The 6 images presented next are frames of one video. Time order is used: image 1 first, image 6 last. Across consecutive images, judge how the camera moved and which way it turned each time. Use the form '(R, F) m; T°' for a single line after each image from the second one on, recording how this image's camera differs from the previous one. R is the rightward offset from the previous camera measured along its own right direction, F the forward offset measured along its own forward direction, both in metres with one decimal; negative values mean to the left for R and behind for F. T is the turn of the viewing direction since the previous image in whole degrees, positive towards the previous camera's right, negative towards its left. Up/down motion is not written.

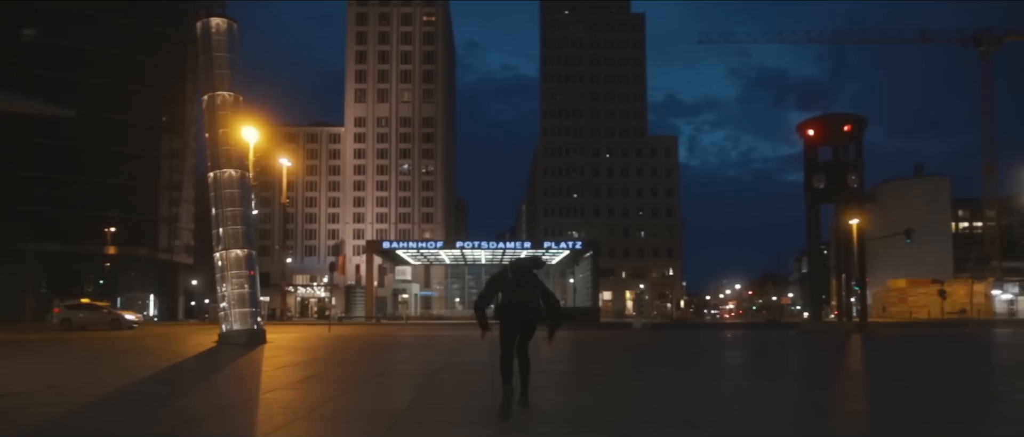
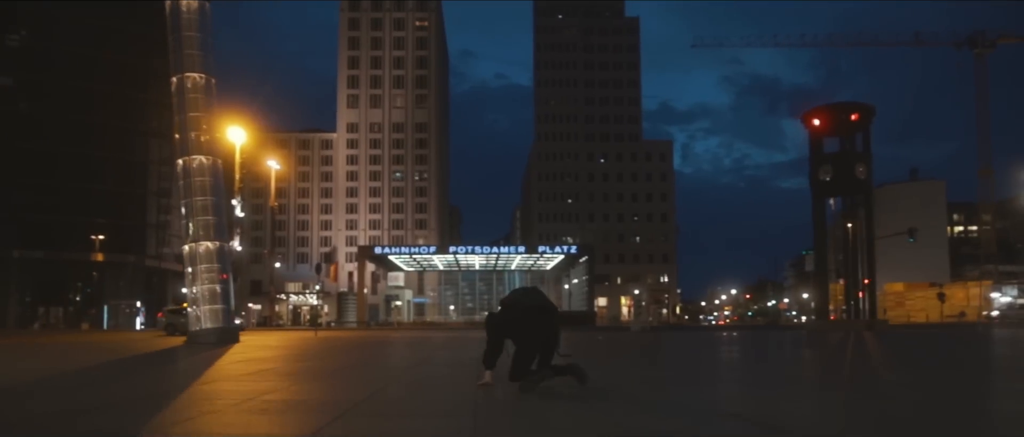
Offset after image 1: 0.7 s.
(+0.1, +1.1) m; 0°
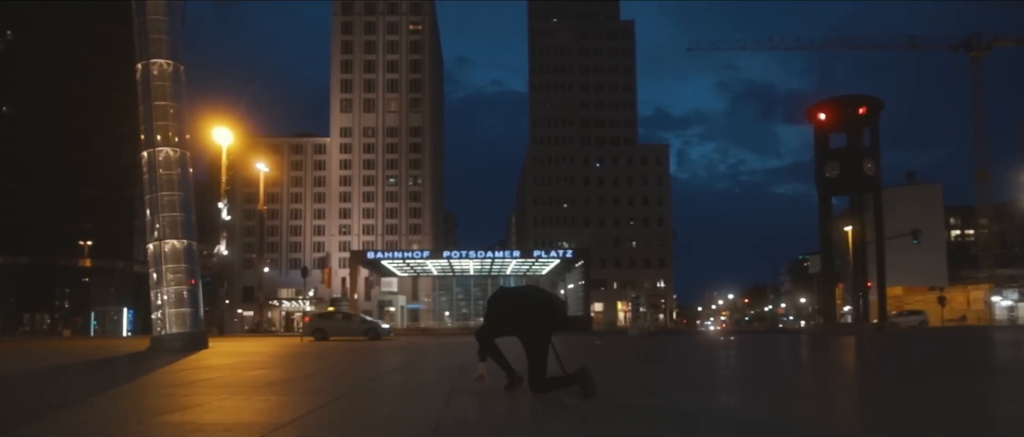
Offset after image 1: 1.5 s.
(+0.1, +1.1) m; 0°
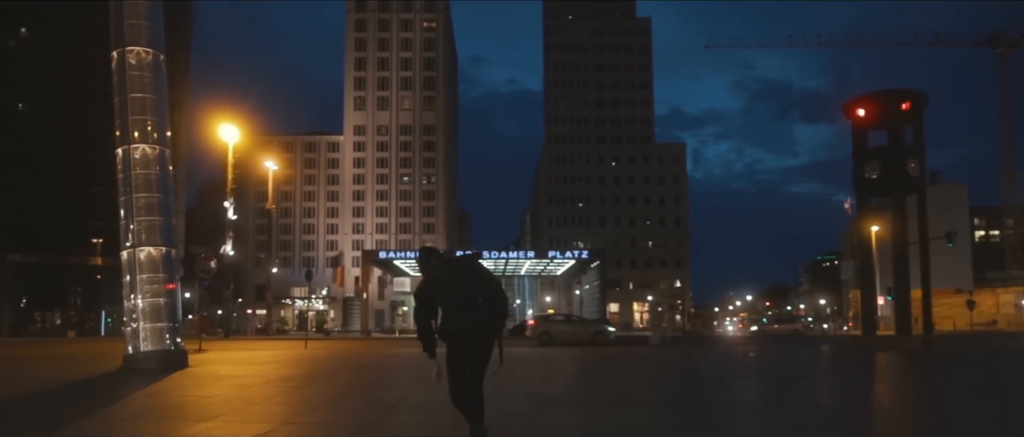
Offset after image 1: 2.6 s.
(0.0, +1.5) m; -1°
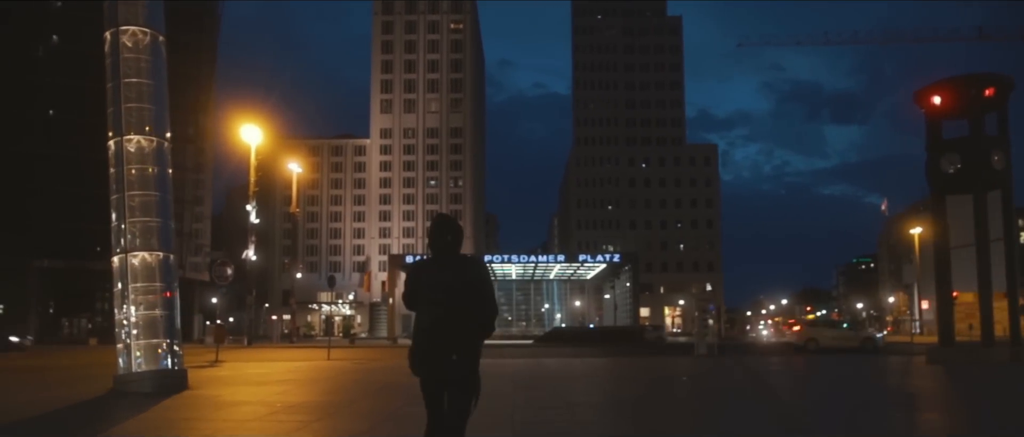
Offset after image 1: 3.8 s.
(-0.2, +1.7) m; -2°
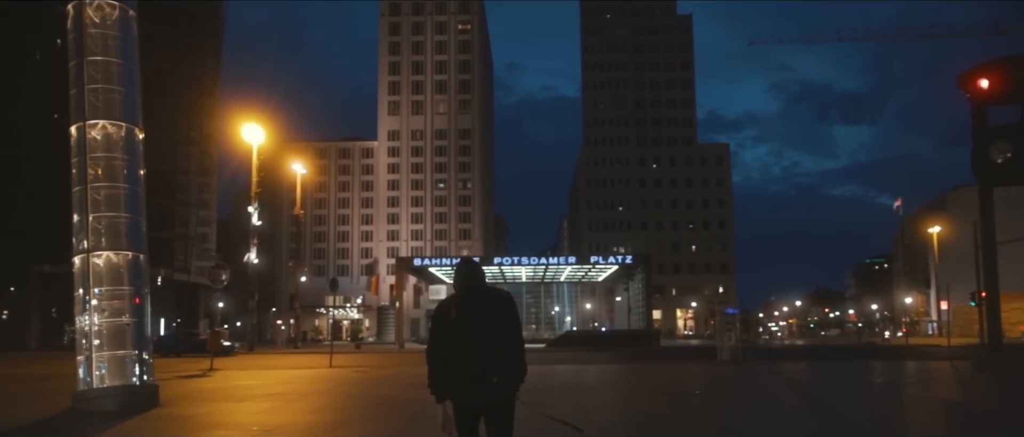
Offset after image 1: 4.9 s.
(-0.1, +1.4) m; -1°
